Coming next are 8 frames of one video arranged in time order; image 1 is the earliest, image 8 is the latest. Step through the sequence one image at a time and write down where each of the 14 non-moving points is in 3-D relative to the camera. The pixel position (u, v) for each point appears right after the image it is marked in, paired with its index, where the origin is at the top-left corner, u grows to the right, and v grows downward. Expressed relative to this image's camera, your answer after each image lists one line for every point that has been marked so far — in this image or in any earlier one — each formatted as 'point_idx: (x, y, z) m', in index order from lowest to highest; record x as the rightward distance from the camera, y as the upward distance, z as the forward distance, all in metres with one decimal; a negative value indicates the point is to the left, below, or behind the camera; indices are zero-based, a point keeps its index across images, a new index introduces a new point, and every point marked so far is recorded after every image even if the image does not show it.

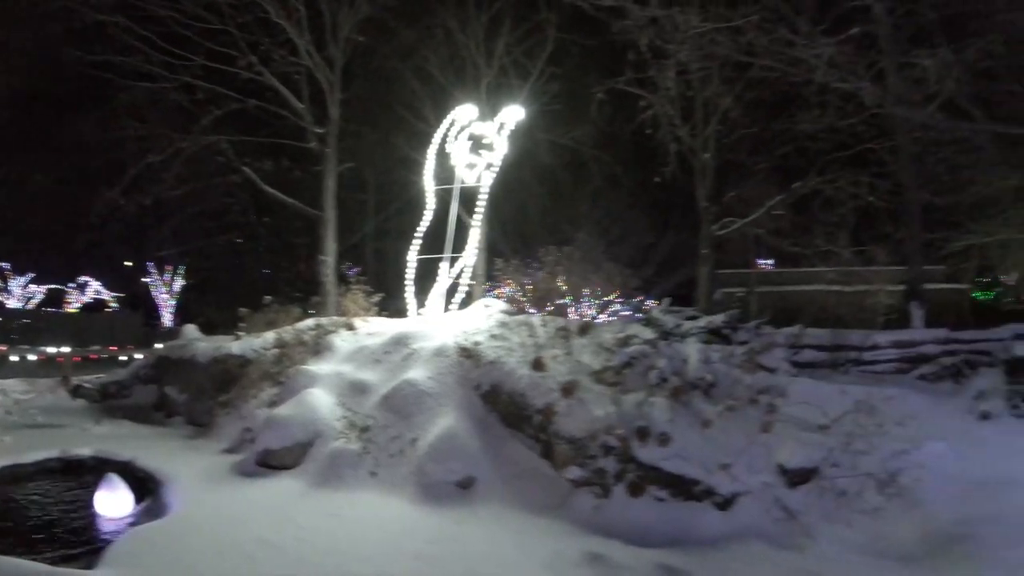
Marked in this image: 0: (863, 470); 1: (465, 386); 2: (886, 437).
0: (+4.1, -2.1, +10.7) m
1: (-0.6, -1.3, +11.9) m
2: (+4.6, -1.9, +11.3) m
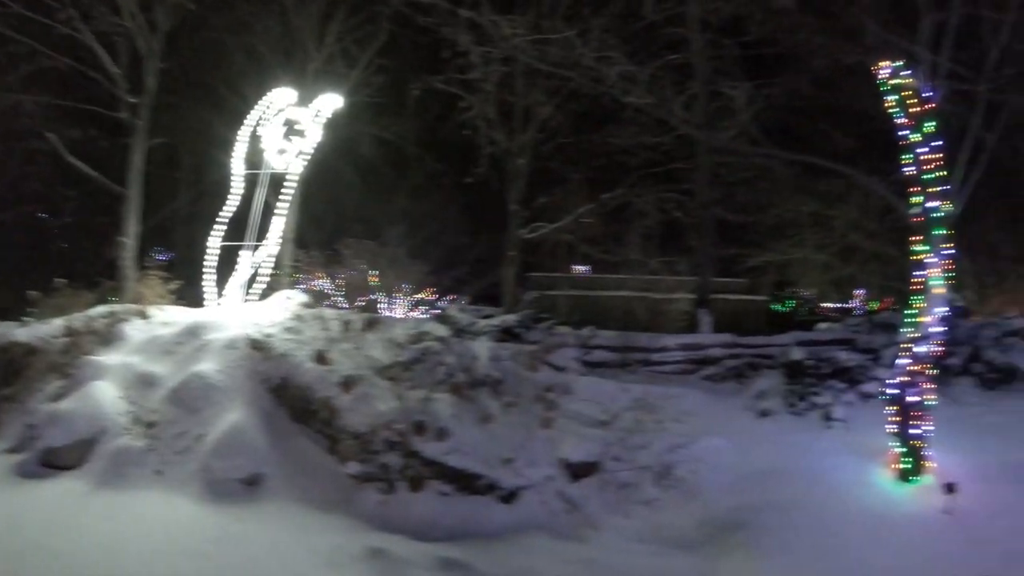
0: (+1.5, -2.2, +11.3) m
1: (-3.3, -1.2, +11.5) m
2: (+1.9, -1.9, +12.0) m
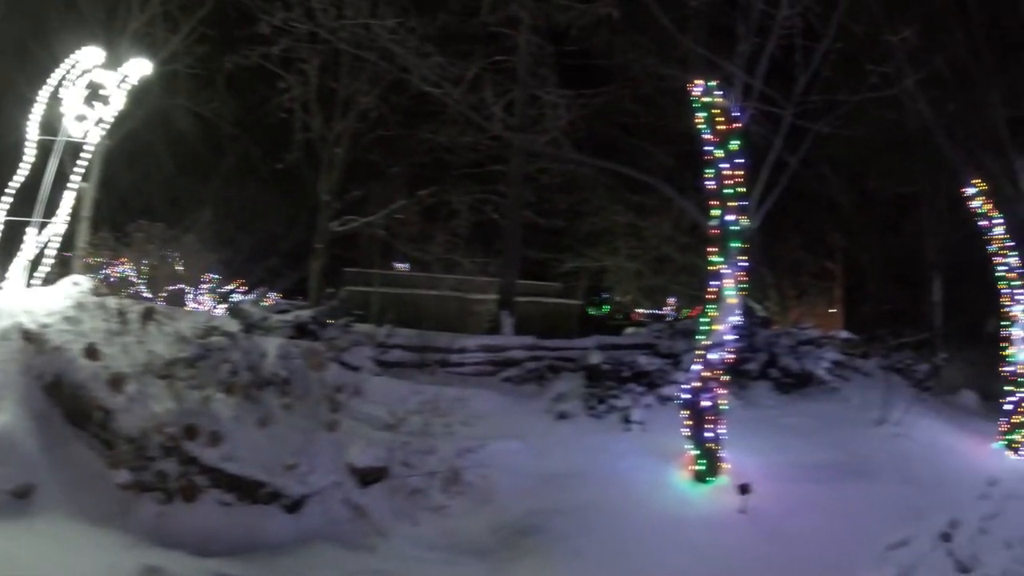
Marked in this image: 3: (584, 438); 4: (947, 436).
0: (-1.0, -2.2, +10.9) m
1: (-5.8, -1.0, +10.1) m
2: (-0.8, -1.9, +11.6) m
3: (+0.9, -2.0, +11.9) m
4: (+5.3, -1.8, +10.7) m
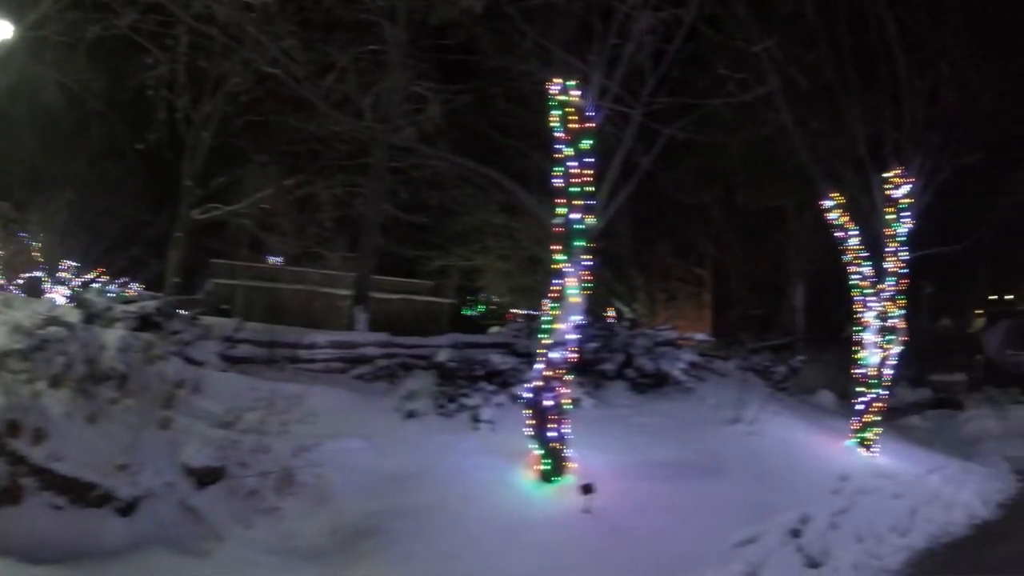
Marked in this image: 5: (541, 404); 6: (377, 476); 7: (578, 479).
0: (-2.8, -2.1, +10.4) m
1: (-7.4, -0.8, +9.0) m
2: (-2.7, -1.8, +11.1) m
3: (-1.0, -1.9, +11.6) m
4: (+3.5, -1.9, +11.0) m
5: (+0.3, -1.2, +9.1) m
6: (-1.5, -2.2, +10.5) m
7: (+0.7, -2.2, +10.2) m
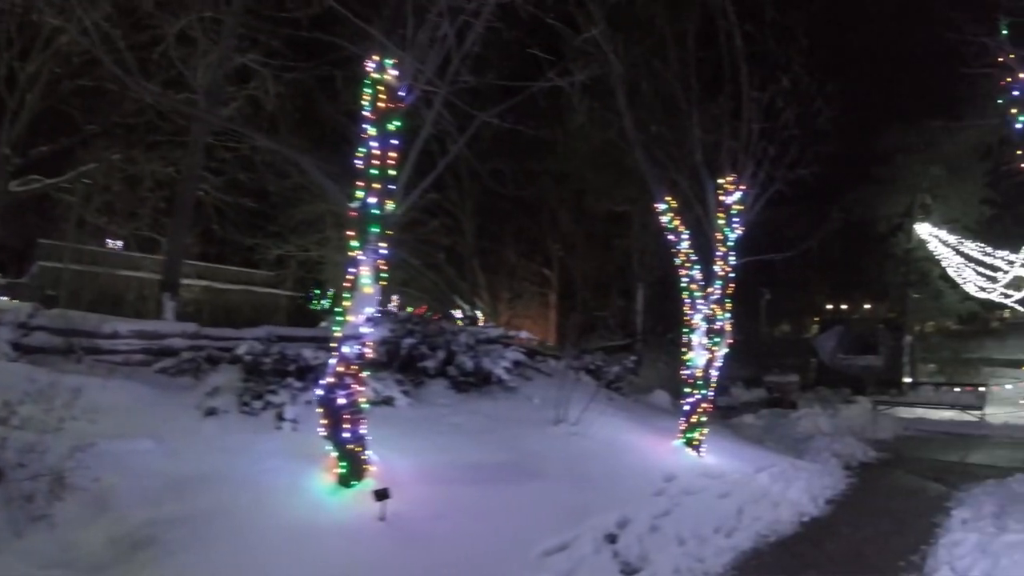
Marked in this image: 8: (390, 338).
0: (-5.0, -1.9, +9.2) m
1: (-9.3, -0.4, +7.2) m
2: (-4.9, -1.6, +10.0) m
3: (-3.4, -1.8, +10.7) m
4: (+1.2, -1.9, +10.8) m
5: (-1.7, -1.1, +8.4) m
6: (-3.7, -2.0, +9.6) m
7: (-1.4, -2.1, +9.6) m
8: (-1.7, -0.7, +12.2) m
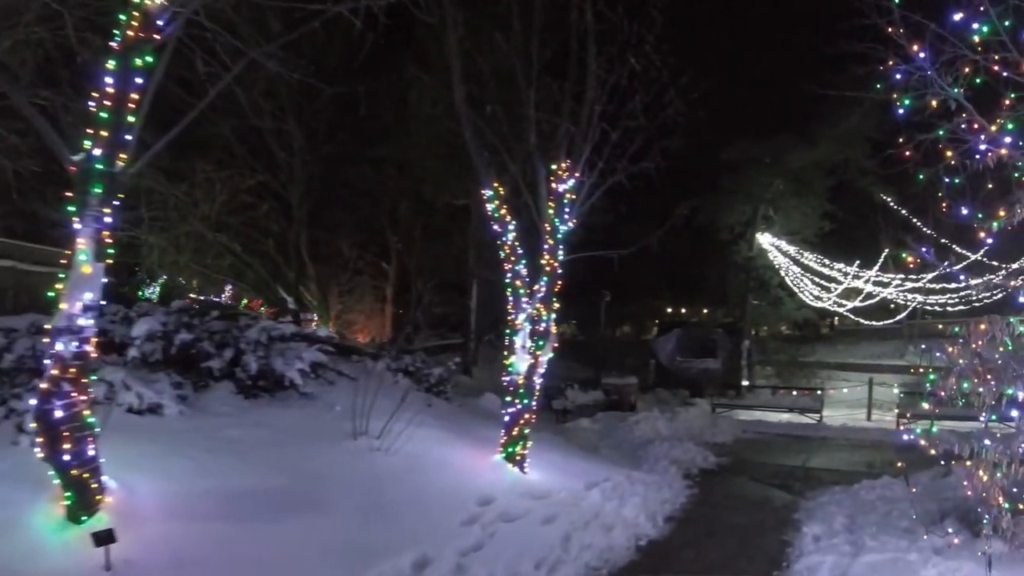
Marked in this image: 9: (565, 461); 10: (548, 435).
0: (-6.7, -1.7, +6.7) m
1: (-10.6, -0.2, +4.0) m
2: (-6.8, -1.4, +7.4) m
3: (-5.4, -1.6, +8.4) m
4: (-0.9, -1.7, +9.2) m
5: (-3.3, -0.9, +6.4) m
6: (-5.5, -1.9, +7.2) m
7: (-3.3, -1.9, +7.6) m
8: (-3.9, -0.5, +10.2) m
9: (+0.6, -2.0, +10.3) m
10: (+0.5, -2.0, +12.3) m
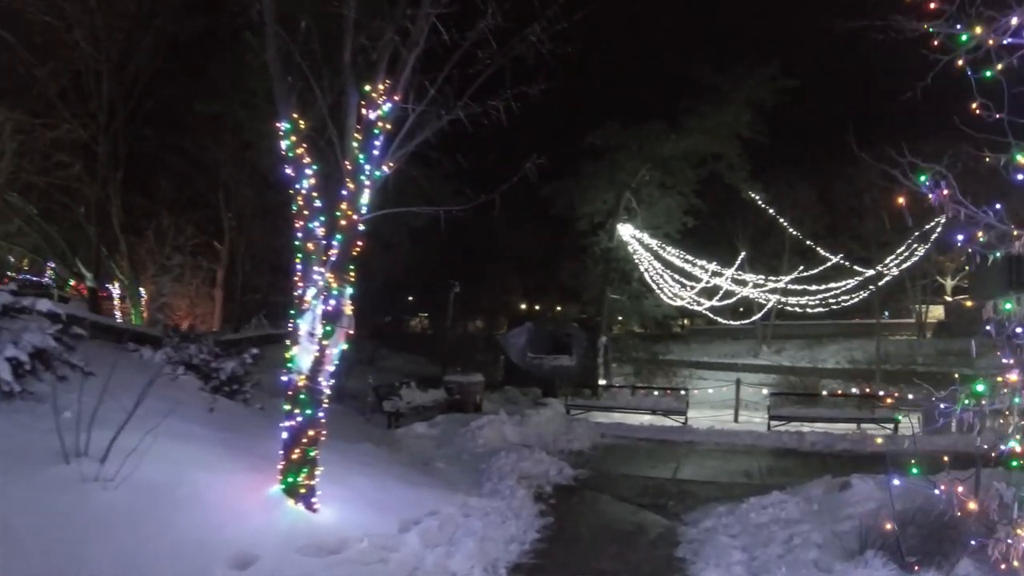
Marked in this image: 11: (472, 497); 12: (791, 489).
0: (-7.7, -1.2, +3.0) m
1: (-11.1, +0.3, -0.3) m
2: (-7.9, -1.0, +3.7) m
3: (-6.7, -1.2, +4.9) m
4: (-2.4, -1.4, +6.4) m
5: (-4.3, -0.5, +3.3) m
6: (-6.7, -1.4, +3.7) m
7: (-4.5, -1.6, +4.5) m
8: (-5.6, -0.1, +6.9) m
9: (-1.2, -1.7, +7.8) m
10: (-1.6, -1.7, +9.7) m
11: (-0.4, -1.9, +8.3) m
12: (+3.1, -2.2, +9.9) m
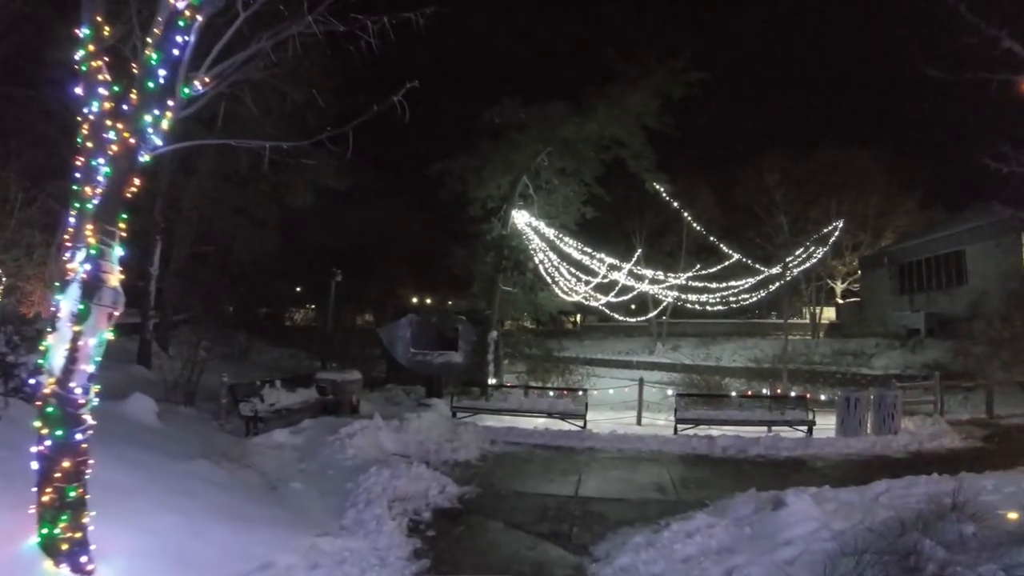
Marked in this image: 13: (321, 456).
0: (-8.0, -1.0, +0.3) m
1: (-10.9, +0.6, -3.4) m
2: (-8.3, -0.7, +1.0) m
3: (-7.2, -0.9, +2.3) m
4: (-3.1, -1.2, +4.3) m
5: (-4.6, -0.3, +1.0) m
6: (-7.0, -1.2, +1.1) m
7: (-5.0, -1.4, +2.2) m
8: (-6.3, +0.1, +4.4) m
9: (-2.0, -1.5, +5.8) m
10: (-2.7, -1.5, +7.7) m
11: (-1.3, -1.7, +6.4) m
12: (+1.9, -2.1, +8.5) m
13: (-2.2, -1.9, +10.3) m
